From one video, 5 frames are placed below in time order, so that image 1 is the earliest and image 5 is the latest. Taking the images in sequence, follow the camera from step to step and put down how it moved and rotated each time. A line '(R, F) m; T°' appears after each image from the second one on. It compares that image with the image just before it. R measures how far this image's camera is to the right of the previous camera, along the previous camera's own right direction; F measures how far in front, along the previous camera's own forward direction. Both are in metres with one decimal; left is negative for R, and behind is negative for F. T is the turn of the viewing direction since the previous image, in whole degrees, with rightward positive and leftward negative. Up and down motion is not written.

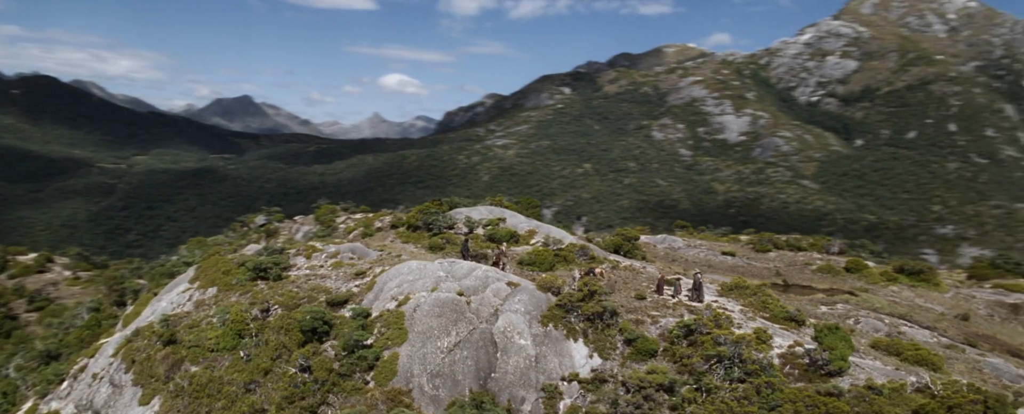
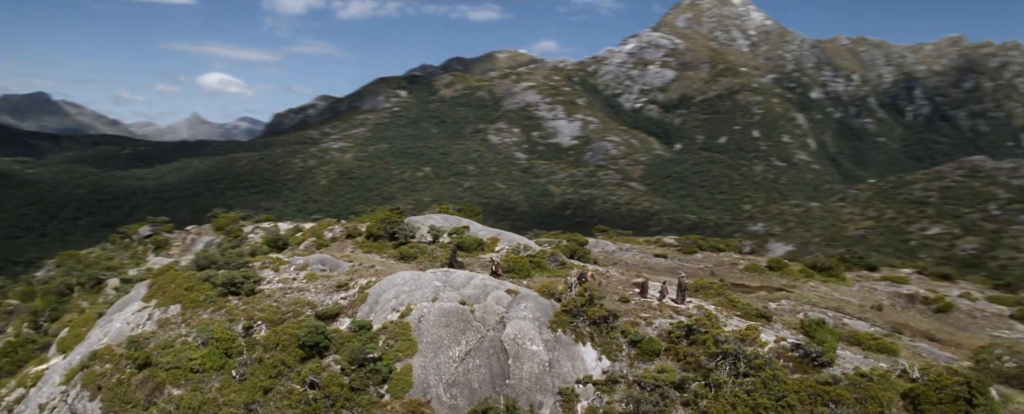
(-5.0, +0.2) m; +13°
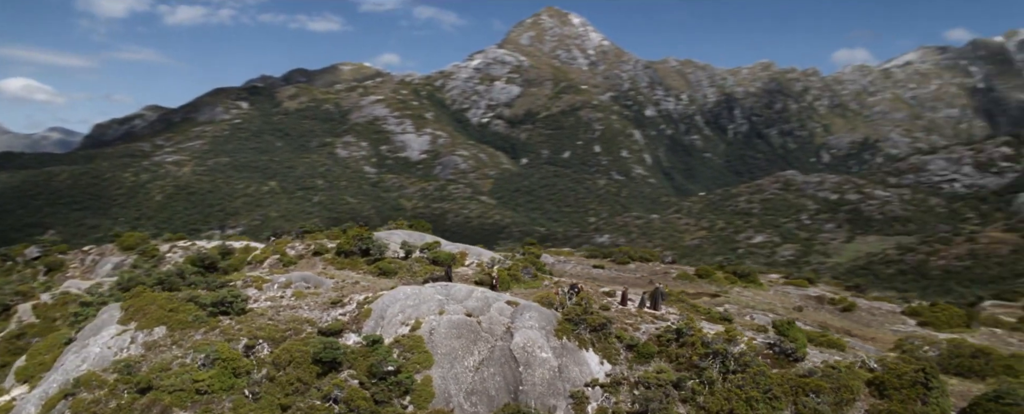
(-5.0, -0.7) m; +12°
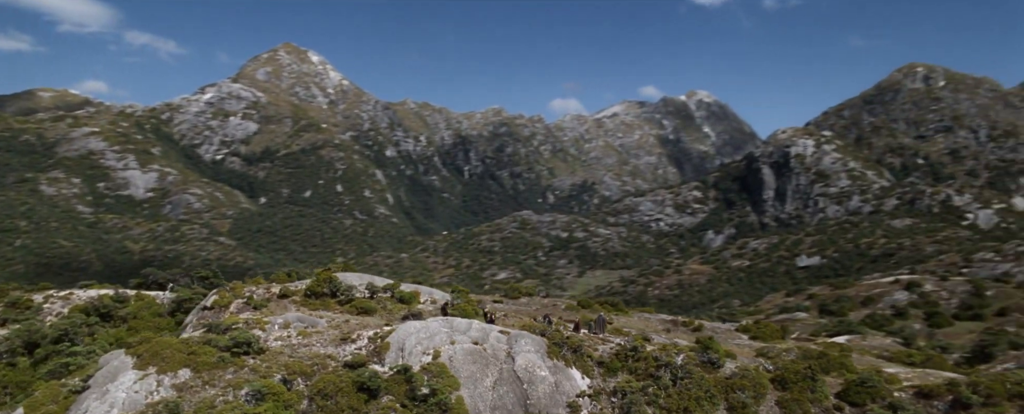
(-9.6, -2.8) m; +20°
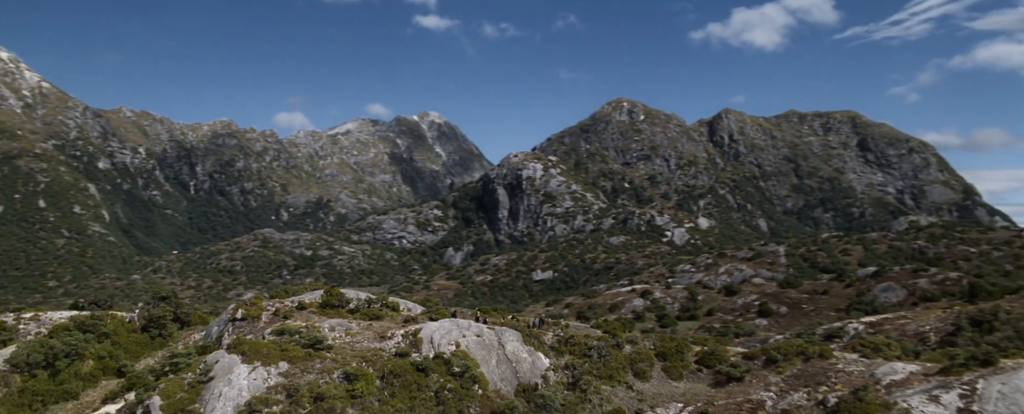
(-13.0, -8.1) m; +21°
